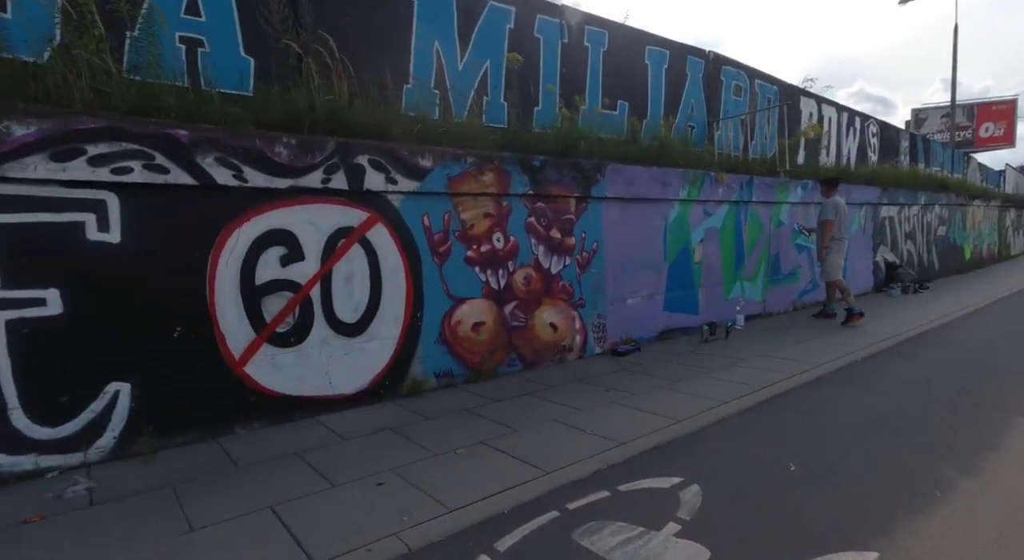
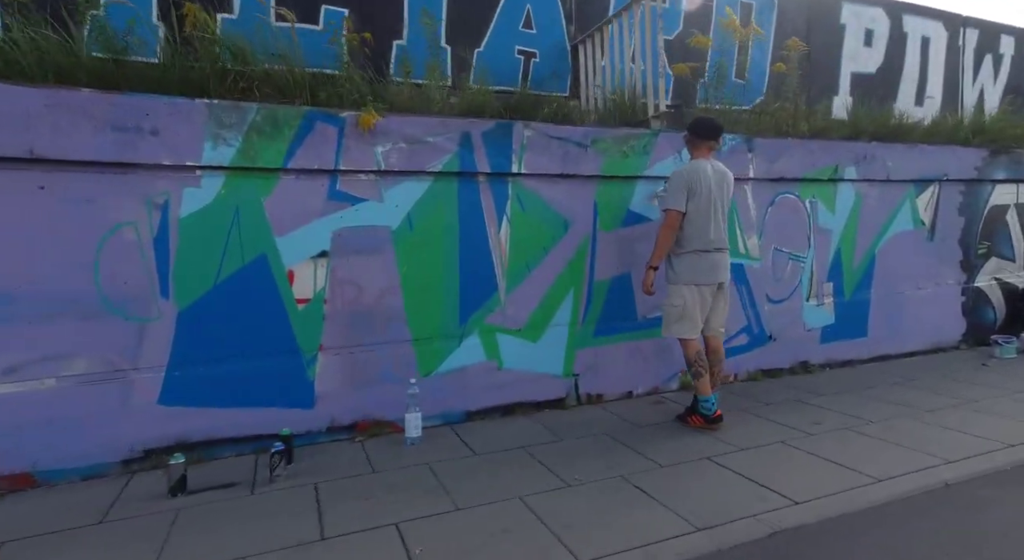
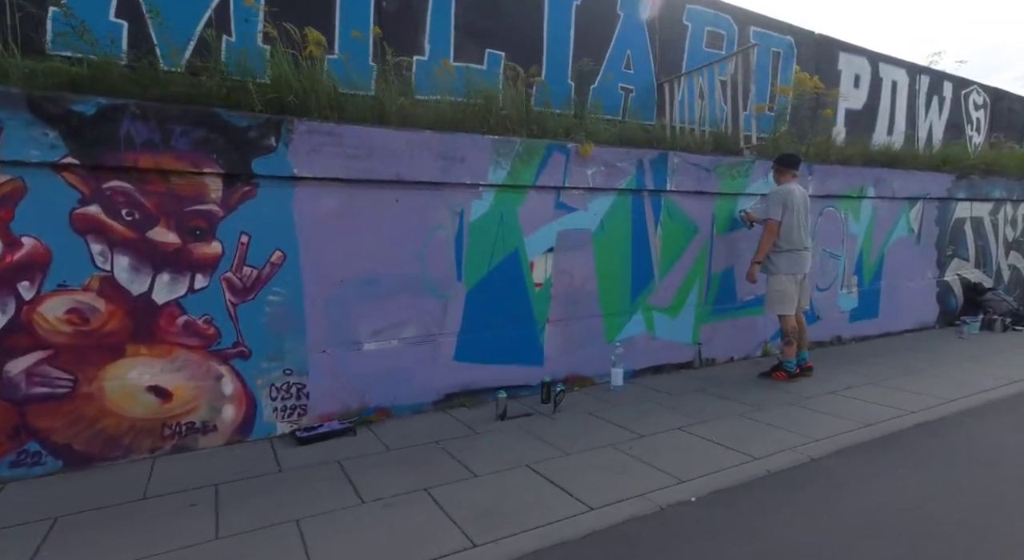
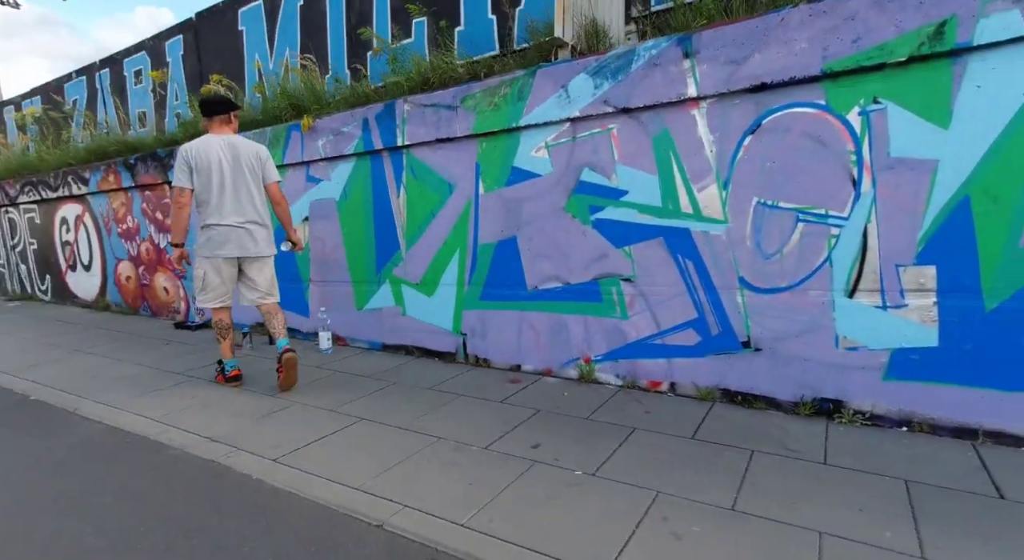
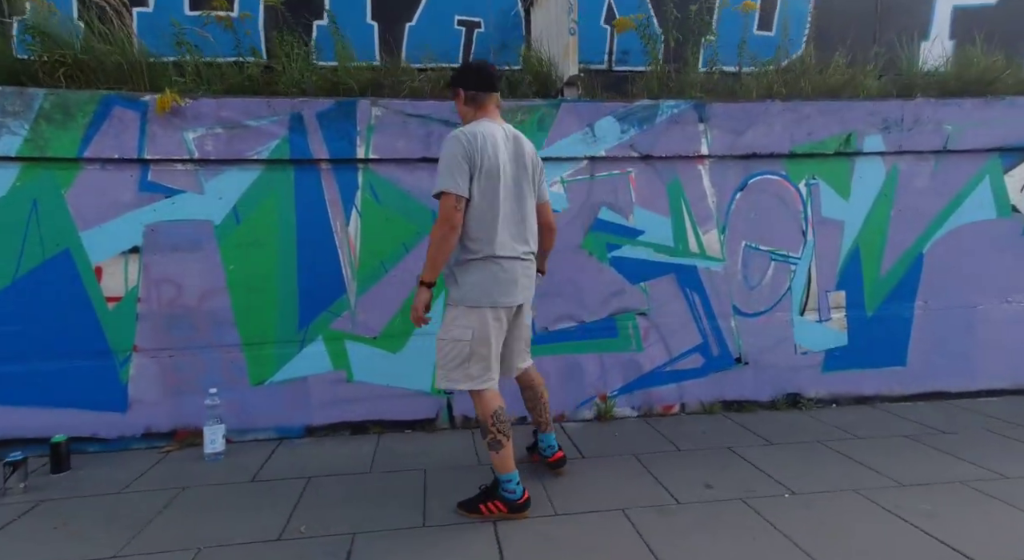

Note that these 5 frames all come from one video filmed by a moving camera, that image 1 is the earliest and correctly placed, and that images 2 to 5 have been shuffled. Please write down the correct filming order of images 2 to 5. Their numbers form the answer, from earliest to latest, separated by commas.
3, 2, 5, 4
